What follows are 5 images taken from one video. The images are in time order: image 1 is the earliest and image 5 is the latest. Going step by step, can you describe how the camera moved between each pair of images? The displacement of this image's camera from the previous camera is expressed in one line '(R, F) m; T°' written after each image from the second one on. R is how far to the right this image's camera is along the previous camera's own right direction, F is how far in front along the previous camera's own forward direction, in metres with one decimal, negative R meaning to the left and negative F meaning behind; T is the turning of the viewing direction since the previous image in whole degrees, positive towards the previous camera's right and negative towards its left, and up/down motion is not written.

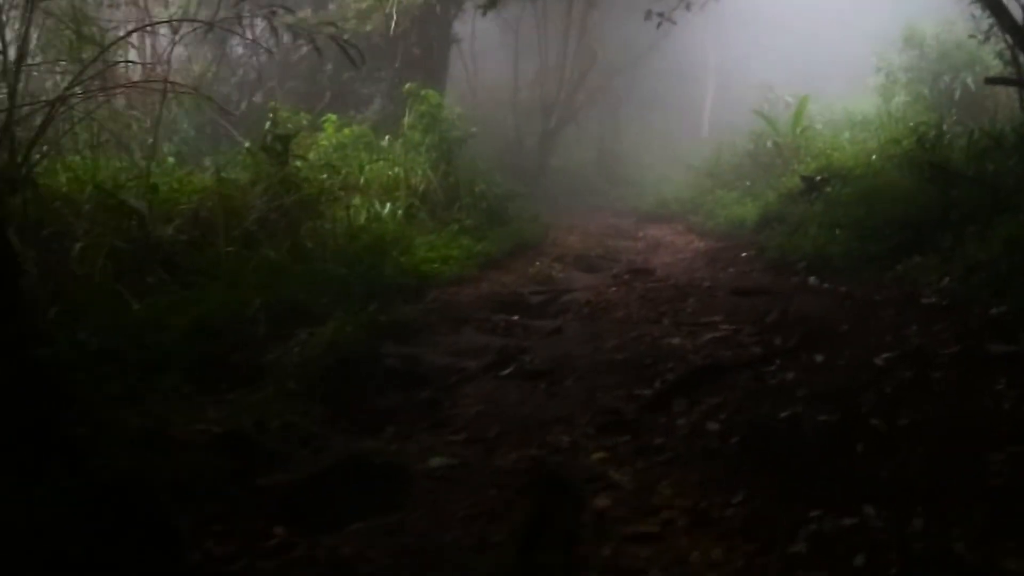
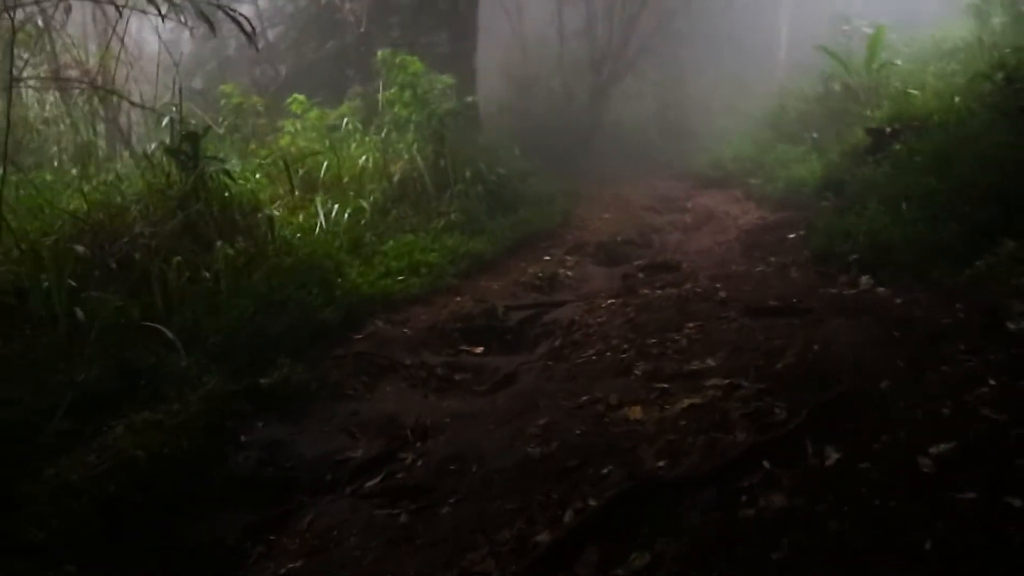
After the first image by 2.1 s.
(+0.7, +1.4) m; -6°
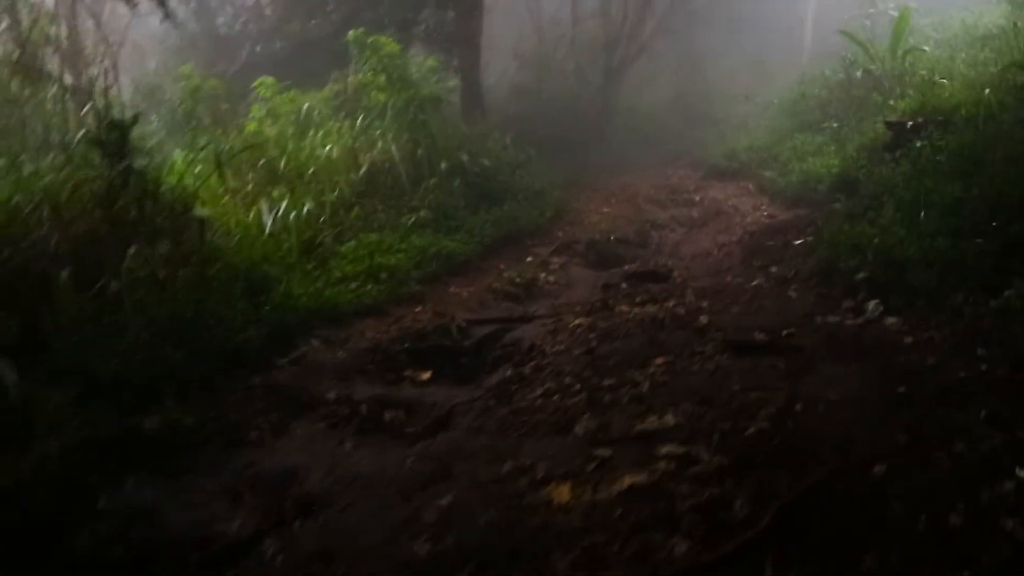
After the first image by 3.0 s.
(+0.3, +0.6) m; -2°
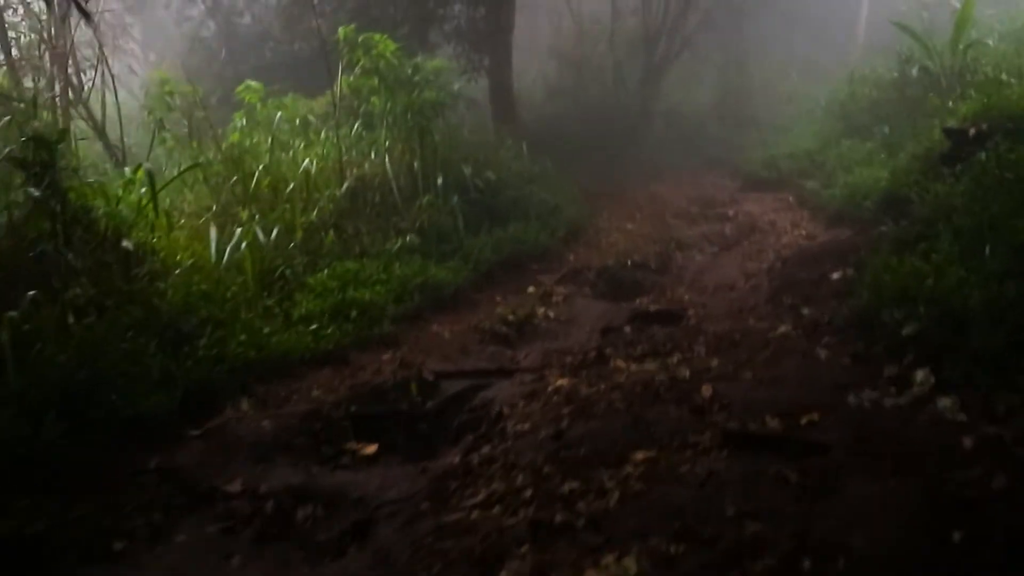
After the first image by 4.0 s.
(+0.3, +0.8) m; -3°
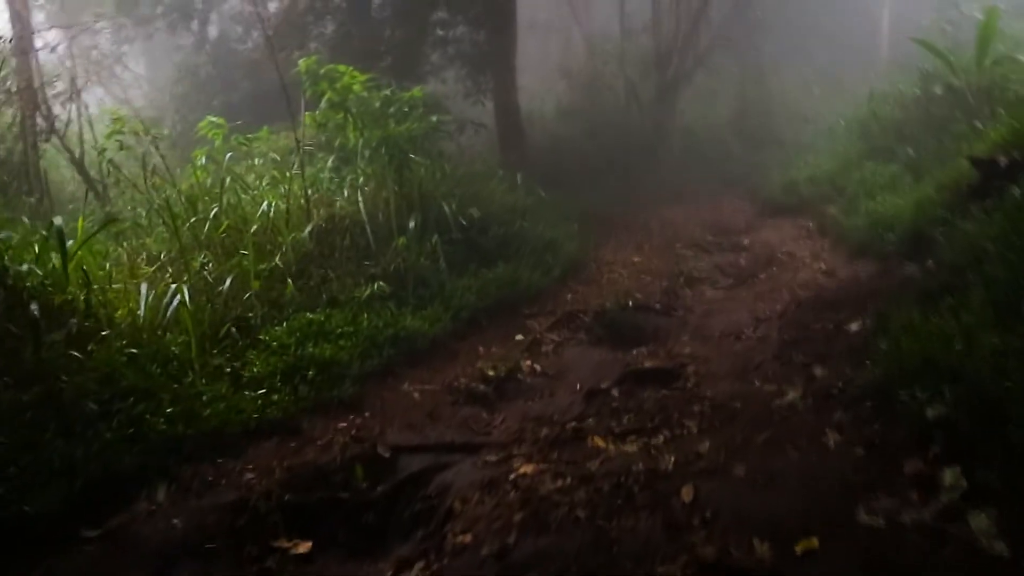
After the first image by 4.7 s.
(+0.2, +0.5) m; -2°
